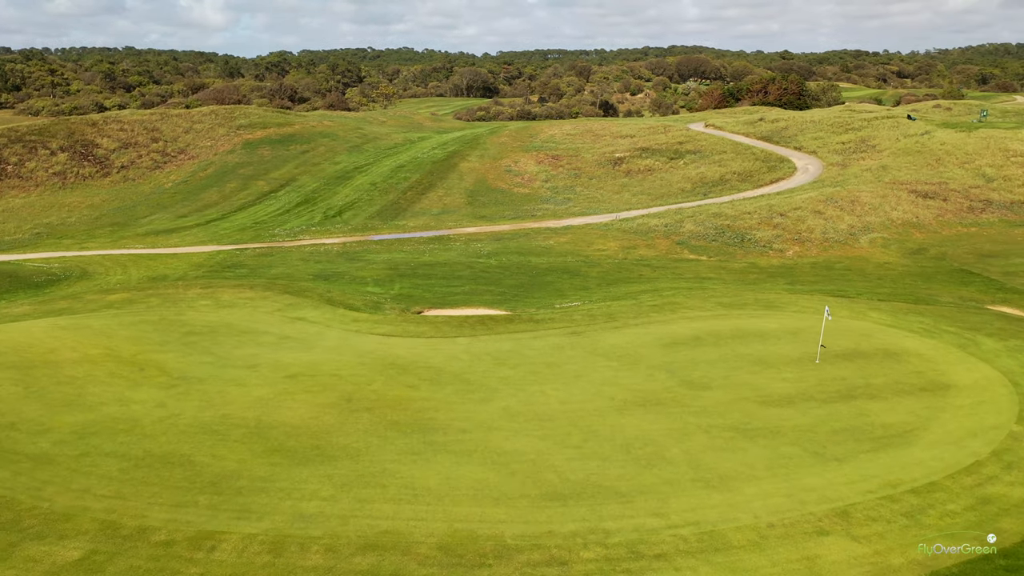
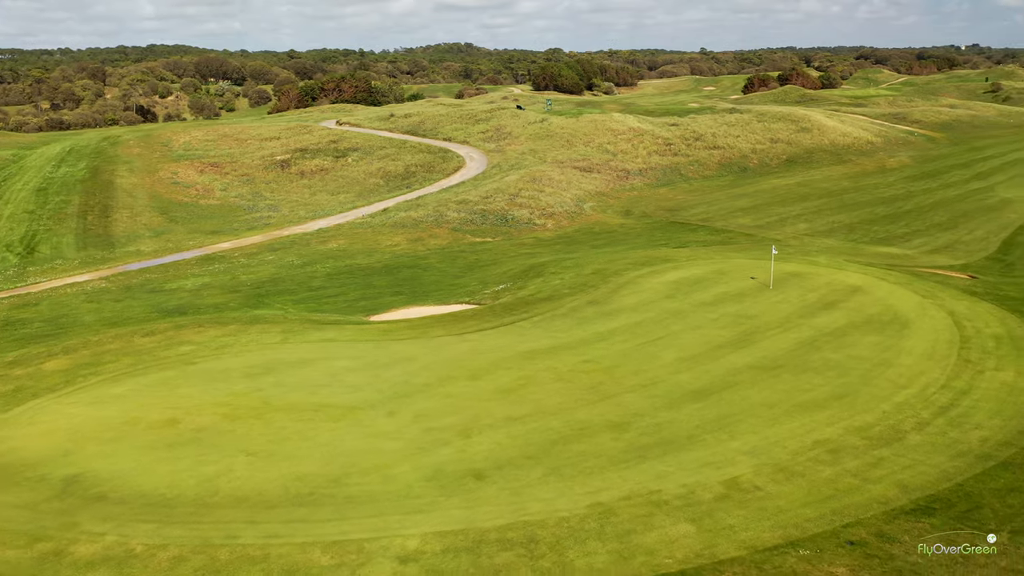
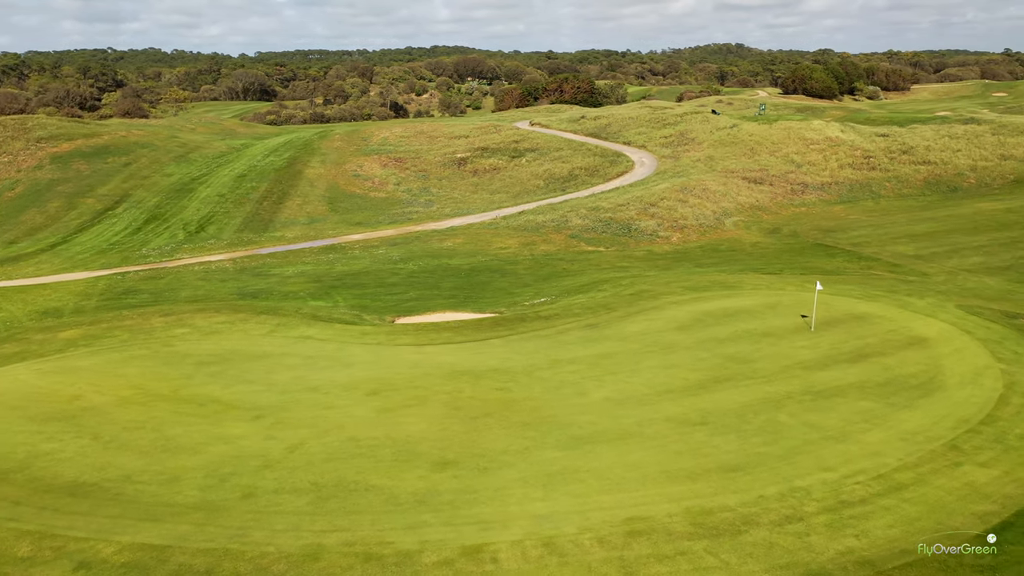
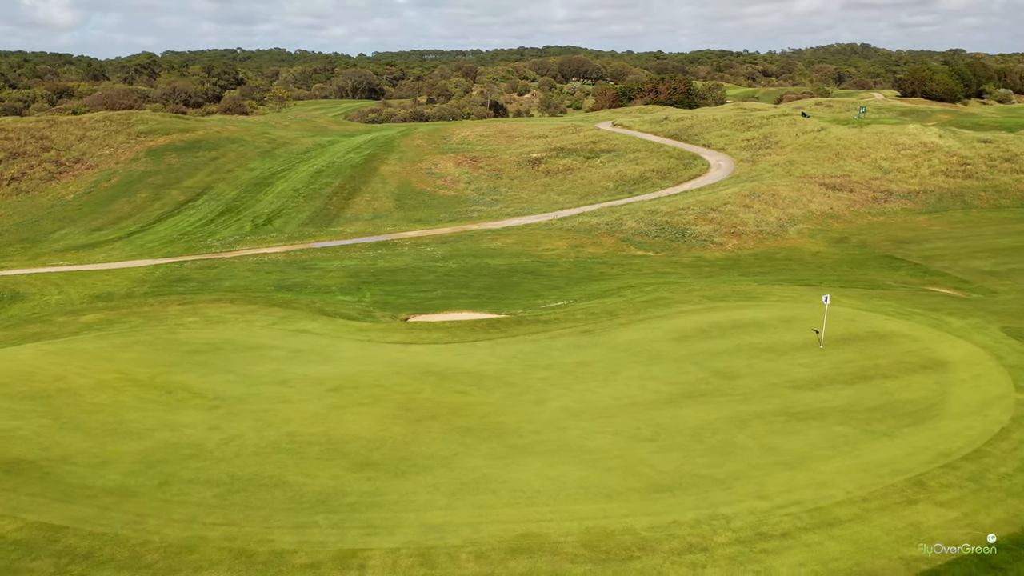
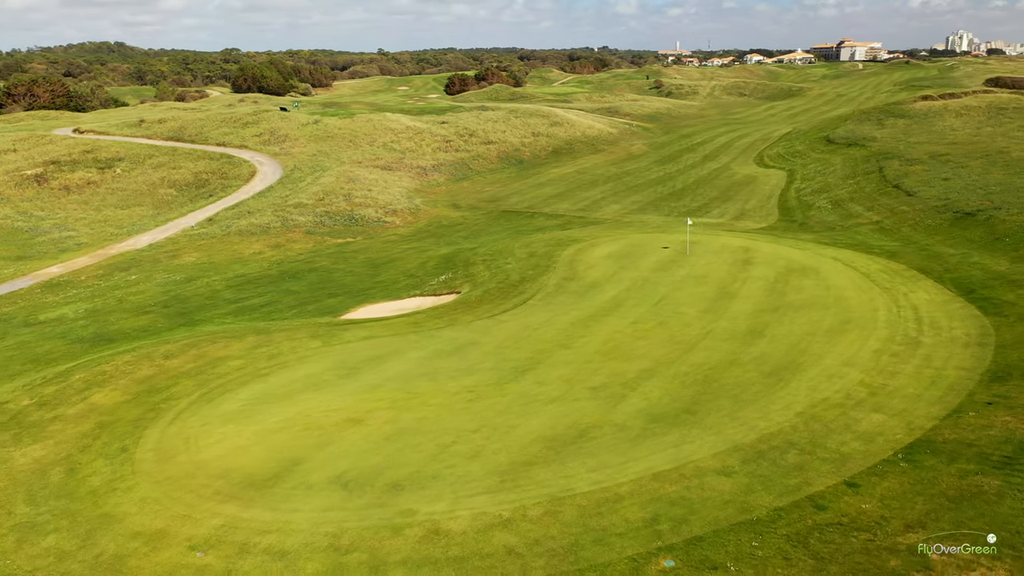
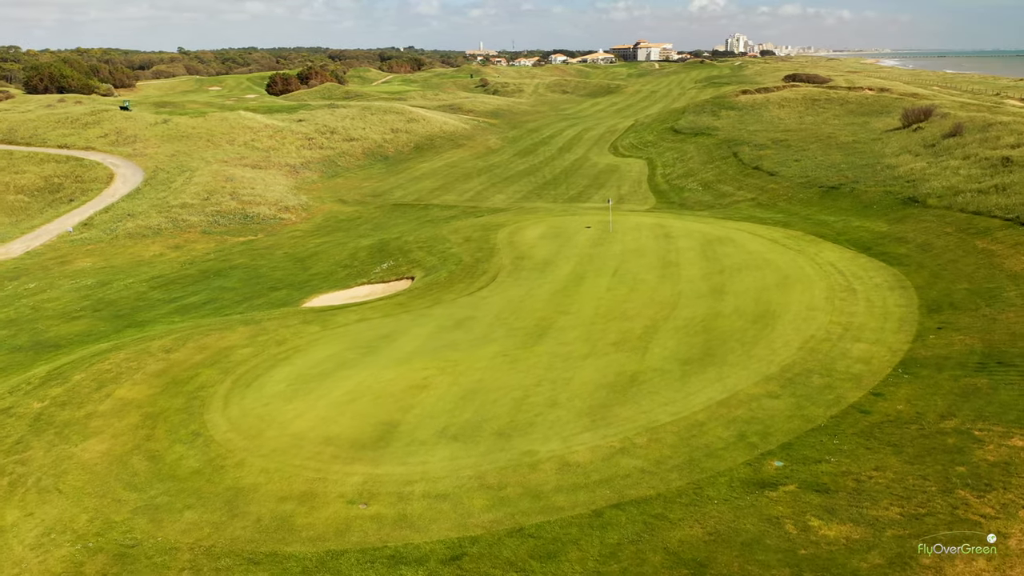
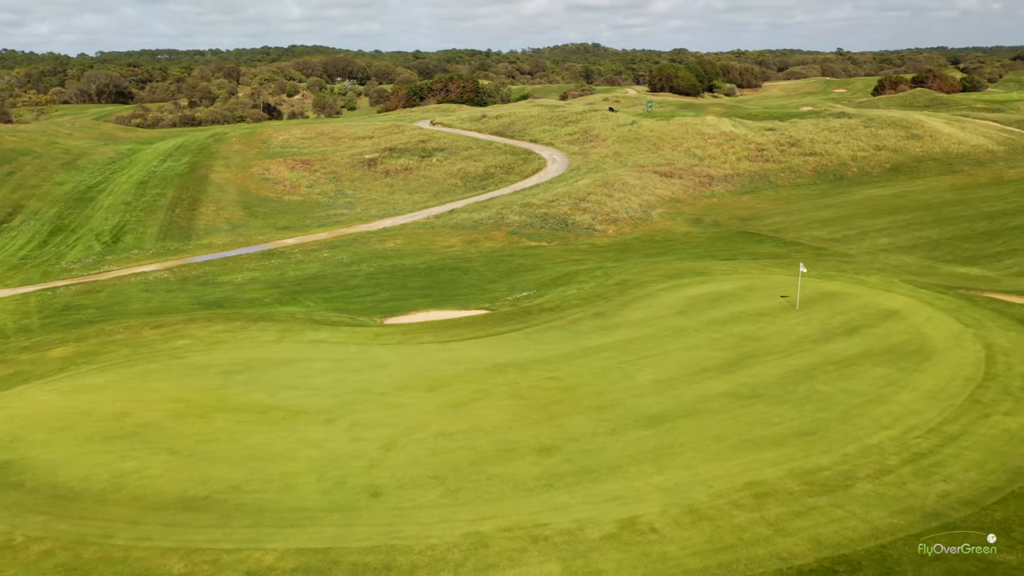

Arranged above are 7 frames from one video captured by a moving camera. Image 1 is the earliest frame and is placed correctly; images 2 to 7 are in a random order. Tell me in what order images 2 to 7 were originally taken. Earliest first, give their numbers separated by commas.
4, 3, 7, 2, 5, 6
